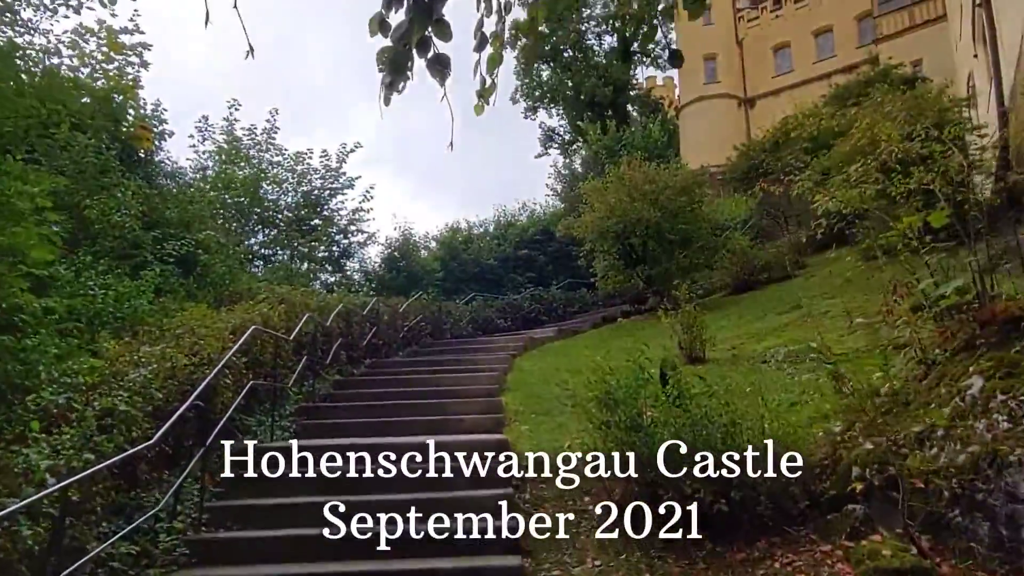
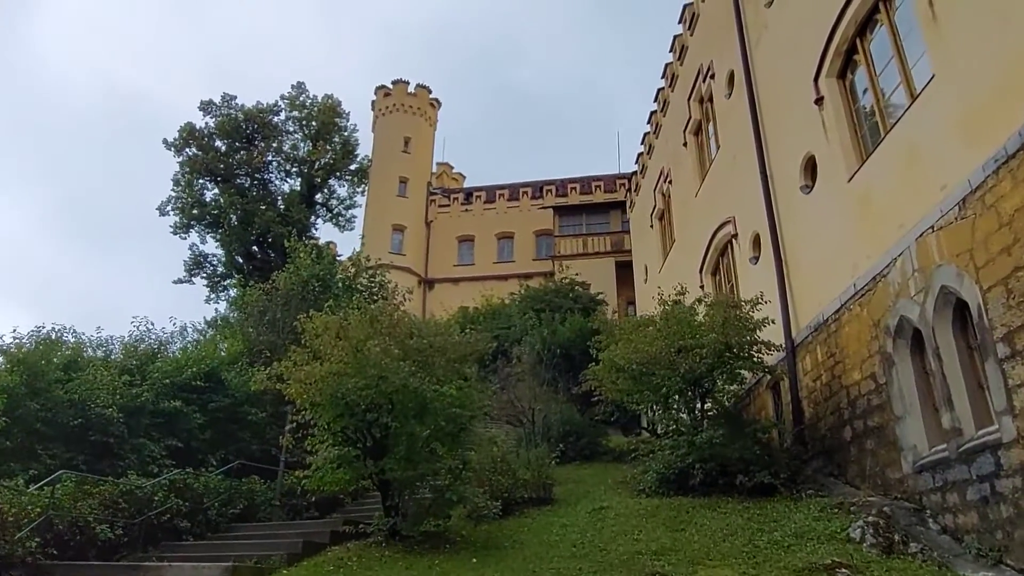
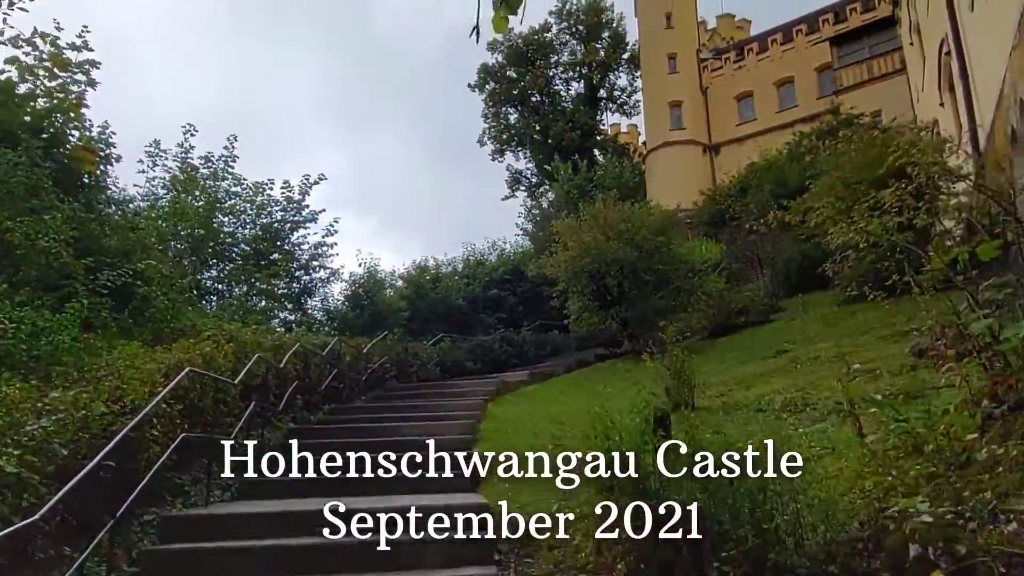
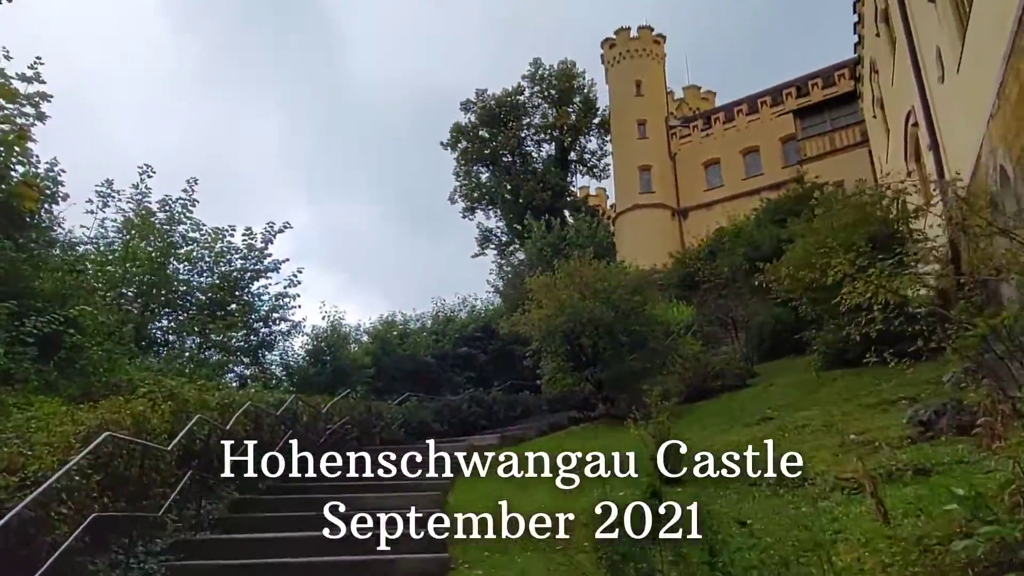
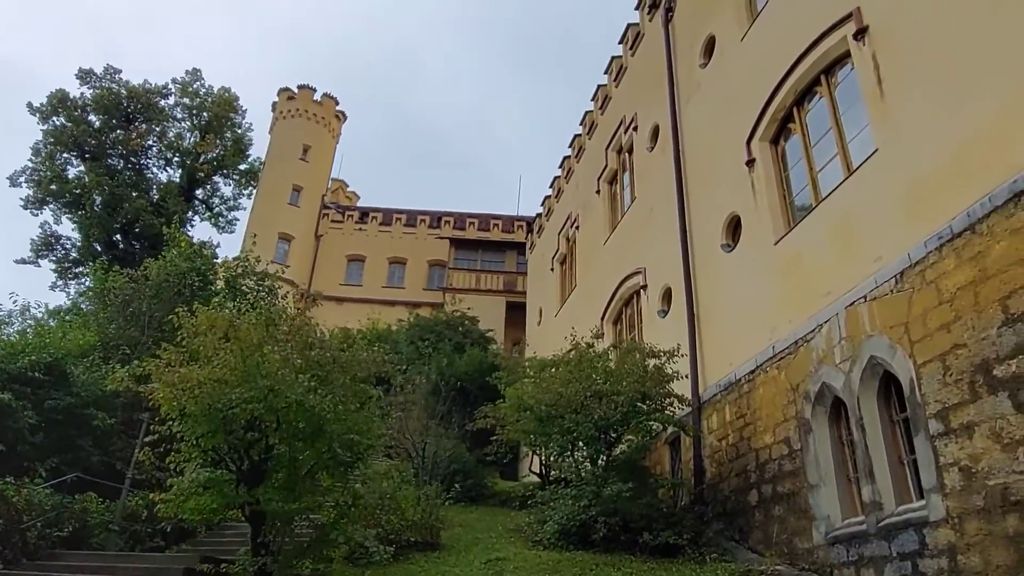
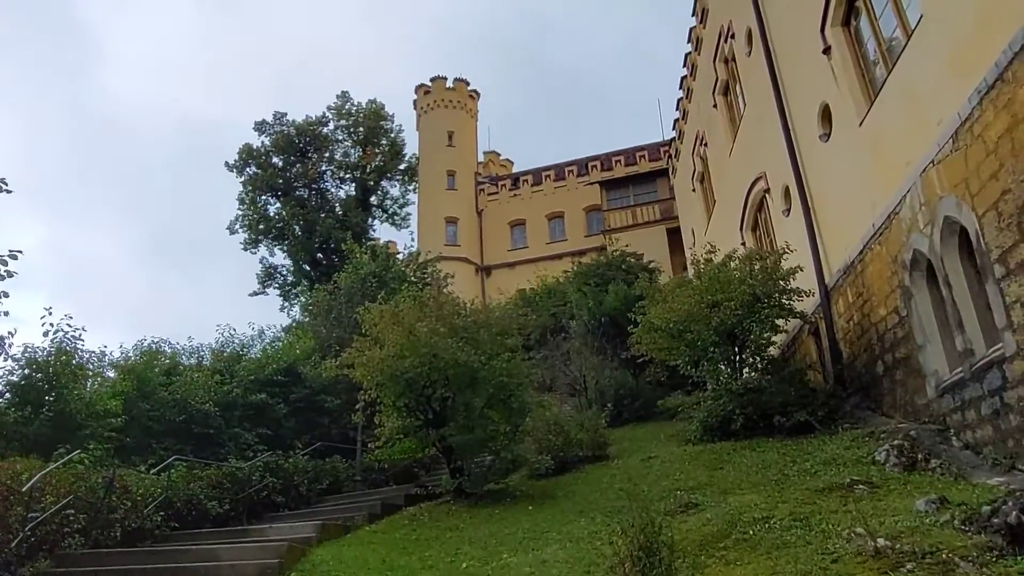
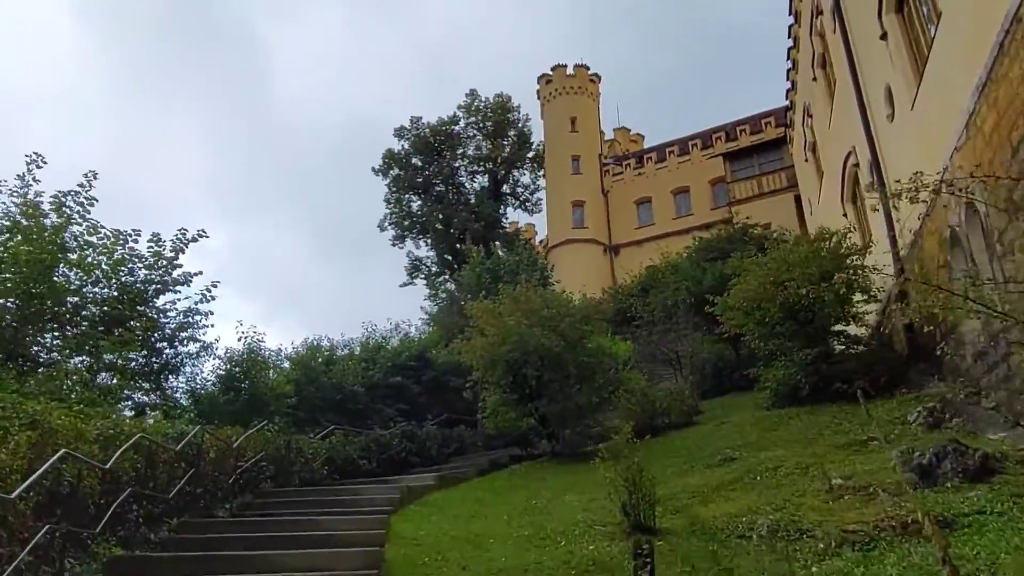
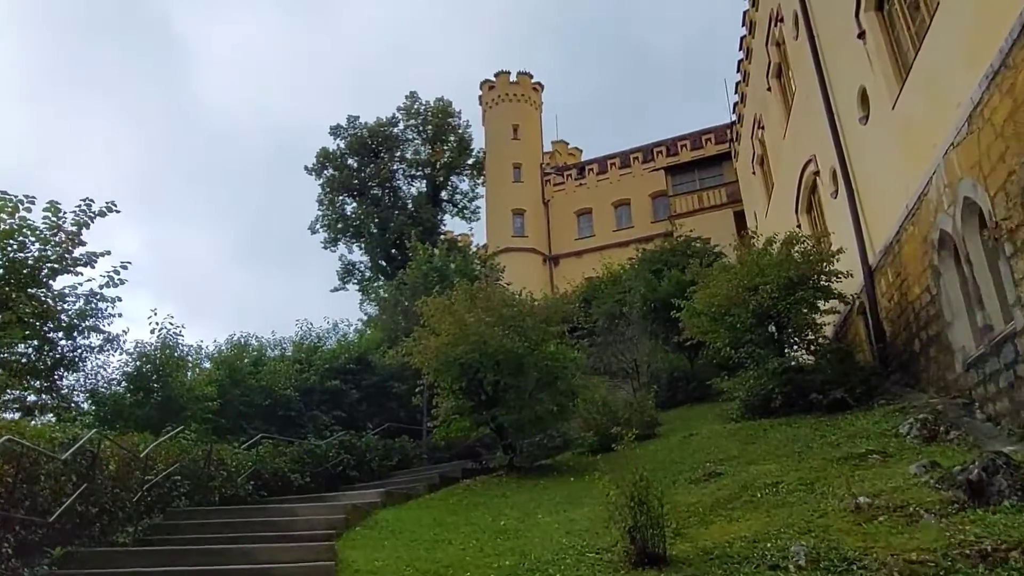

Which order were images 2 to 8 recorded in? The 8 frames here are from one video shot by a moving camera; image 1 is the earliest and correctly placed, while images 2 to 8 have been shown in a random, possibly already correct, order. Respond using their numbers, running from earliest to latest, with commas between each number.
3, 4, 7, 8, 6, 2, 5
